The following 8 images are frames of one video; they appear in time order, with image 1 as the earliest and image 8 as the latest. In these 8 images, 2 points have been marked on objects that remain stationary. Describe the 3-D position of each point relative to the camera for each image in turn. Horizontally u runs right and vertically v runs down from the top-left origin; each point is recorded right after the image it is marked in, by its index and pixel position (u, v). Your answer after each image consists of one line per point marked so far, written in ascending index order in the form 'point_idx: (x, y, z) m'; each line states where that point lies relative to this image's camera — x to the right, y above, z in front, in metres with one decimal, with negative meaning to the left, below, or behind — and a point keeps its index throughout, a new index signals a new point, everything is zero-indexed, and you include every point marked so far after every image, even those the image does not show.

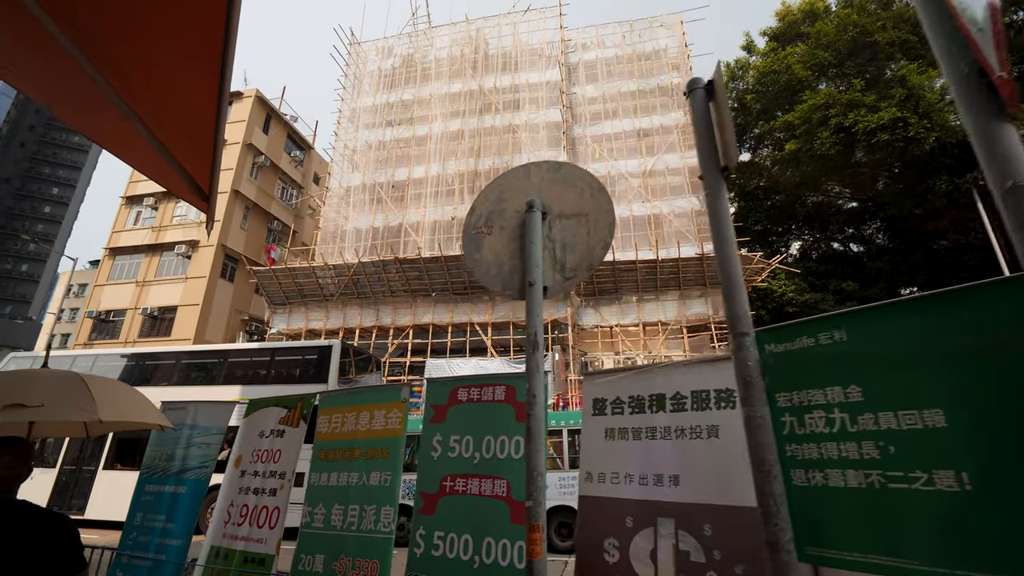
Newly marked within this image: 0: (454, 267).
0: (-2.2, +0.8, +18.0) m
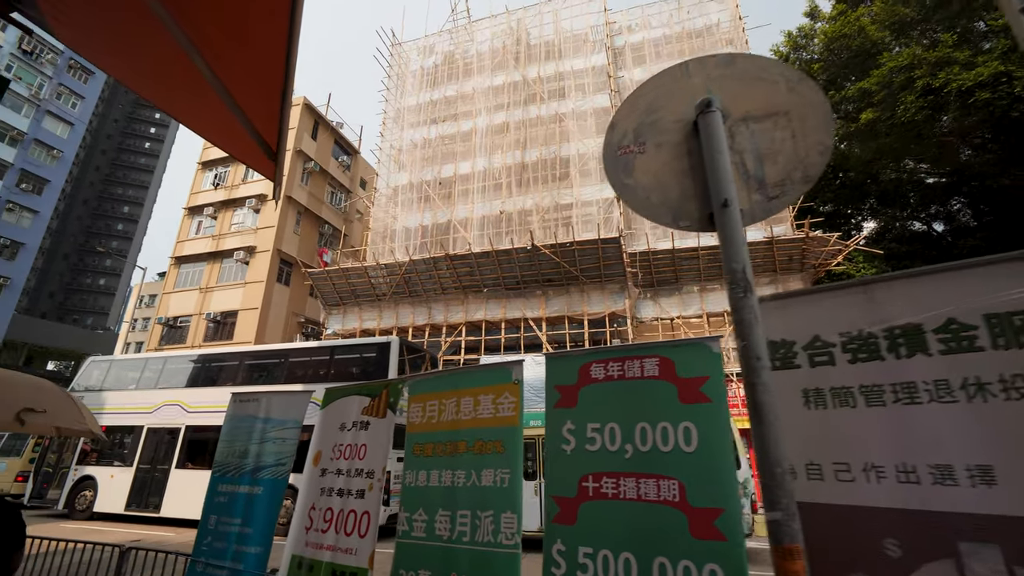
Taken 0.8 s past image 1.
0: (-0.3, +1.0, +17.6) m
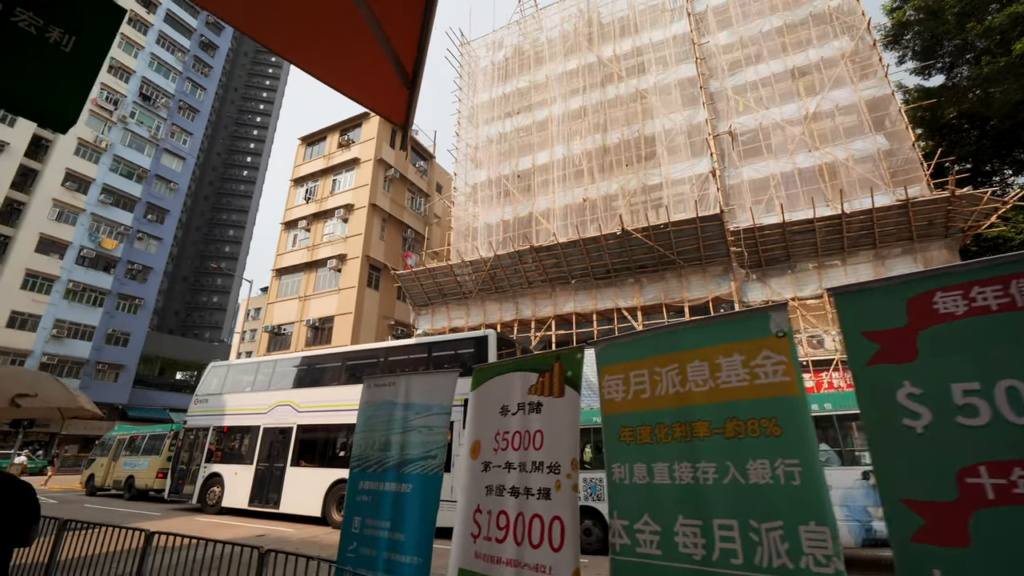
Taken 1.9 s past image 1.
0: (+2.9, +1.4, +16.7) m
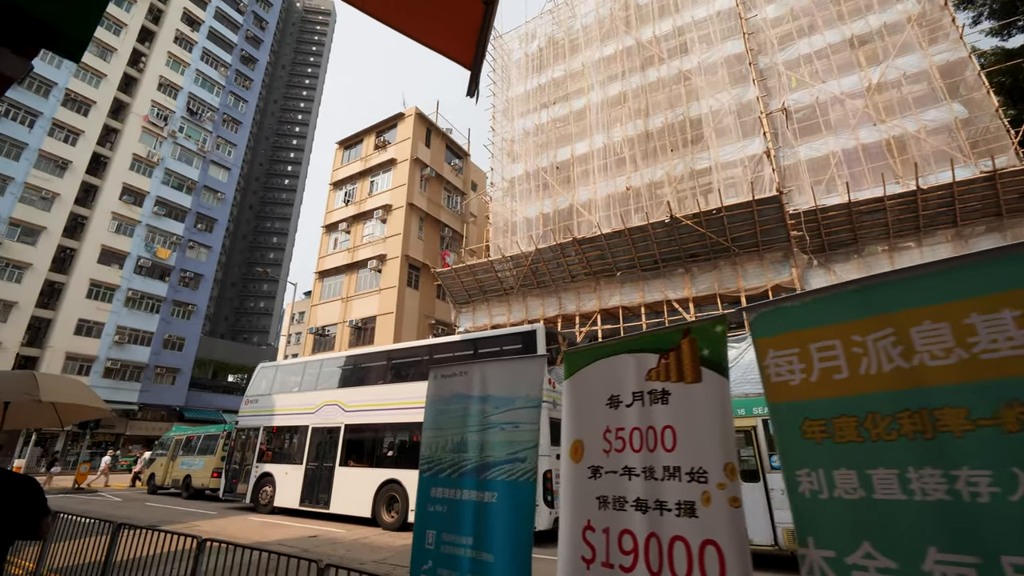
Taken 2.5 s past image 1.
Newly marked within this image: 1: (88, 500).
0: (+4.3, +1.7, +15.9) m
1: (-14.6, -7.3, +16.2) m
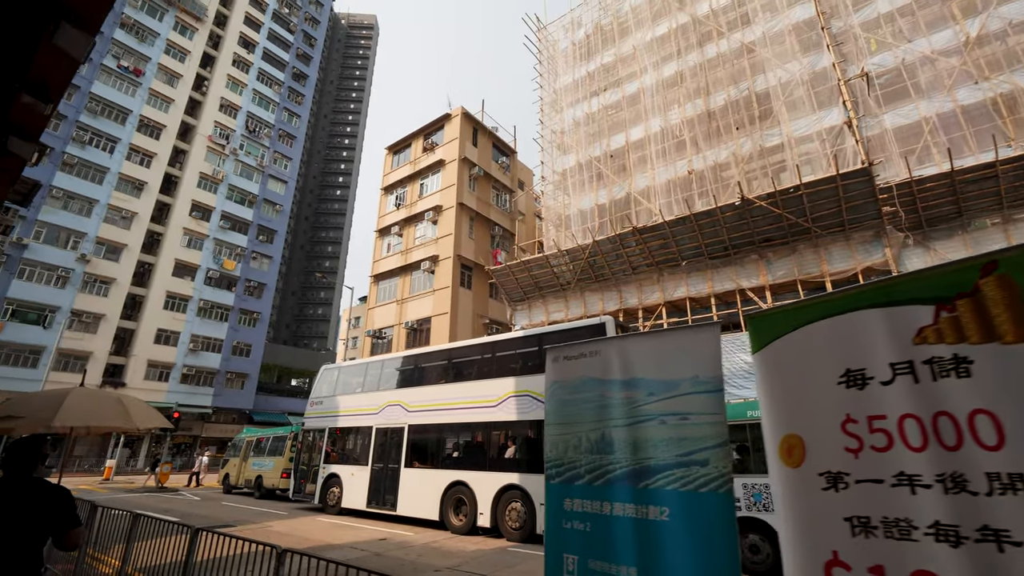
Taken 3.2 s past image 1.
0: (+6.2, +2.0, +14.9) m
1: (-12.3, -7.6, +16.9) m
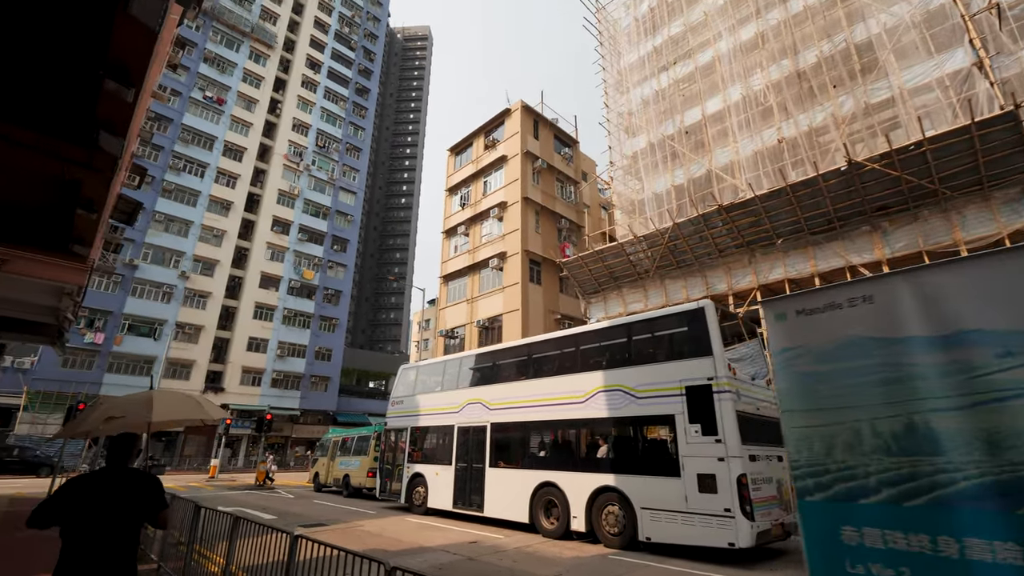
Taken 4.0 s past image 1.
0: (+8.3, +2.6, +13.3) m
1: (-9.2, -7.9, +17.7) m
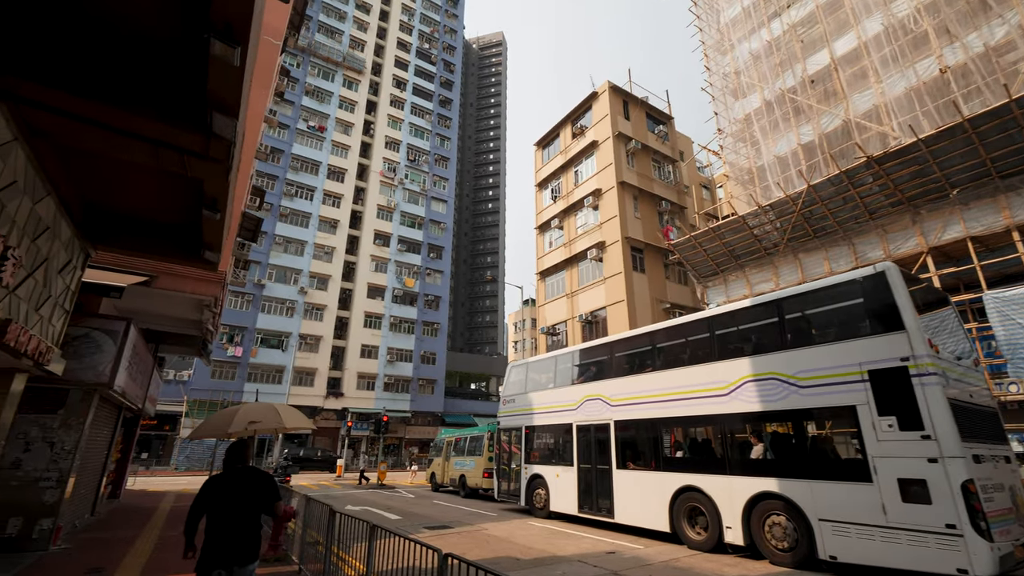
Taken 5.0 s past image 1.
0: (+10.9, +3.6, +10.6) m
1: (-4.7, -8.1, +18.2) m
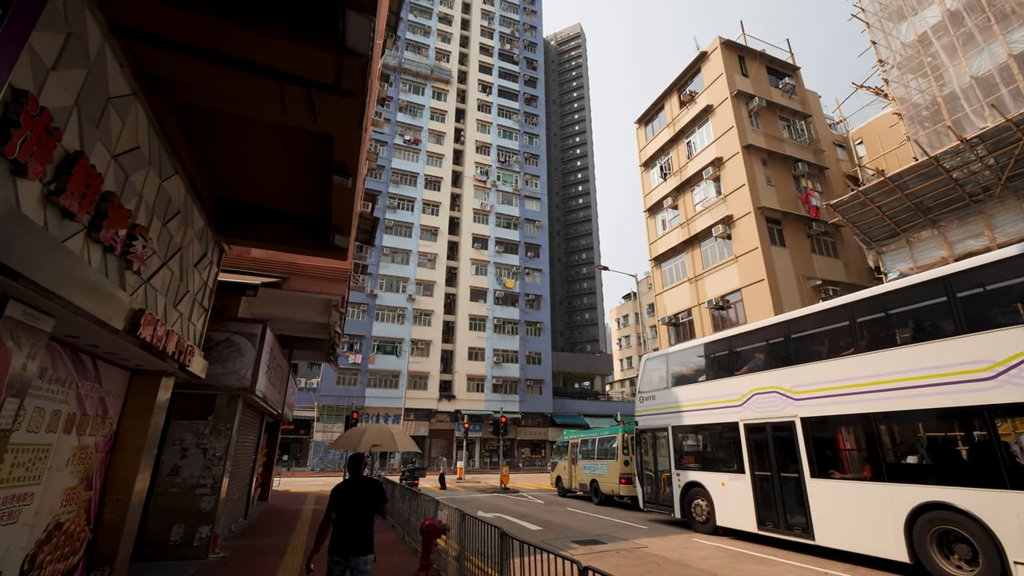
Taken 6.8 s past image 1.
0: (+13.2, +4.8, +6.9) m
1: (+0.2, -7.9, +17.3) m
